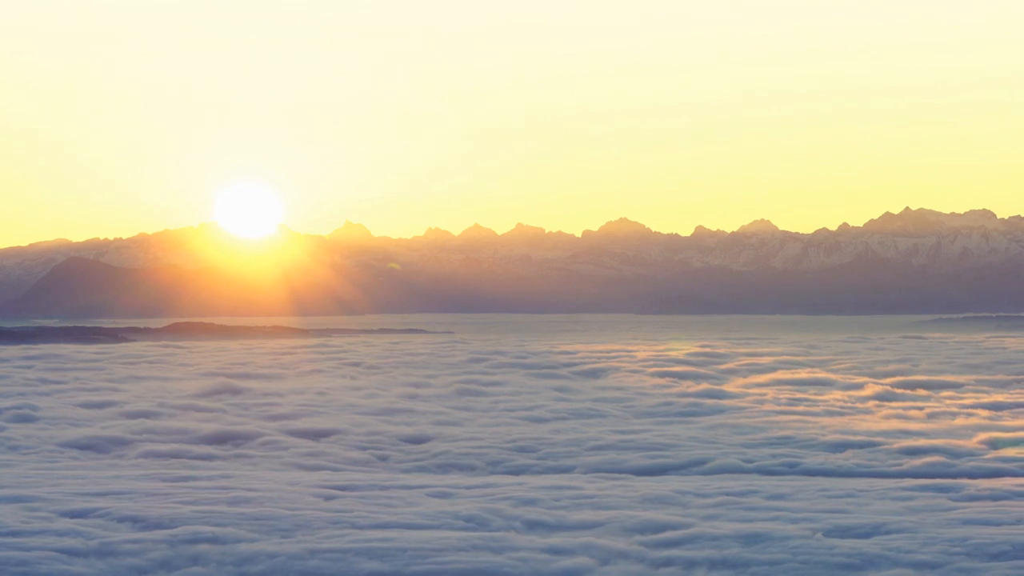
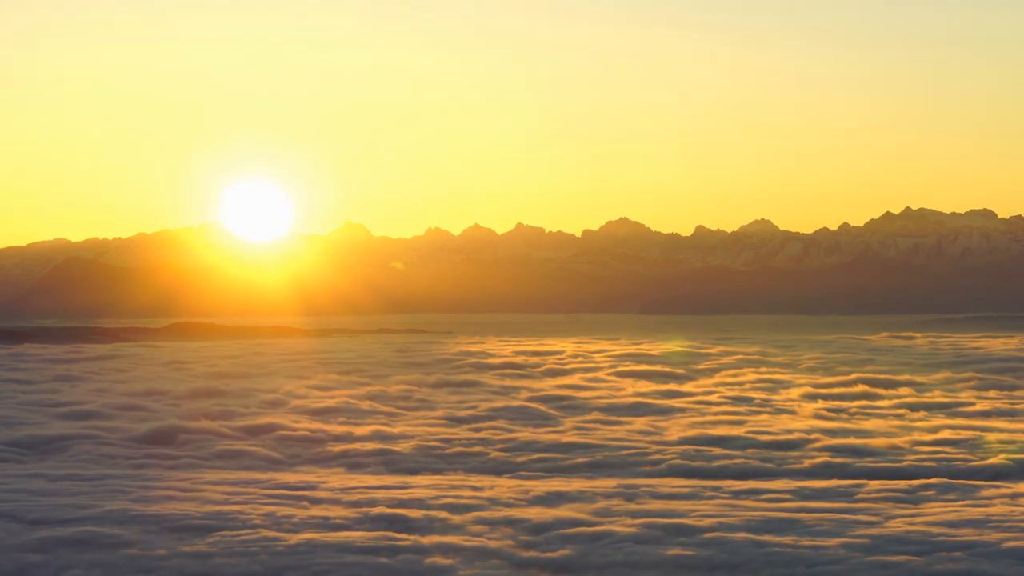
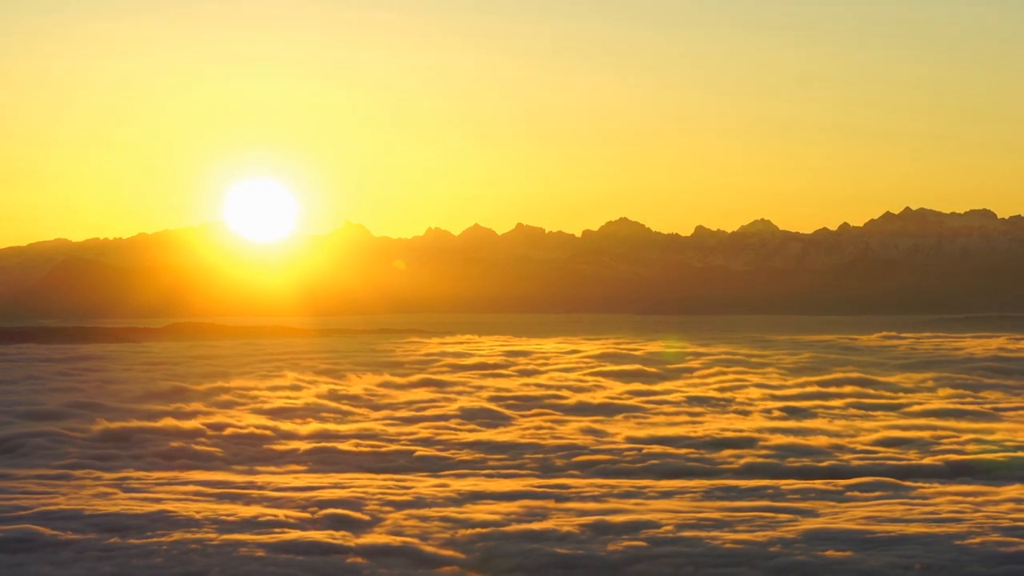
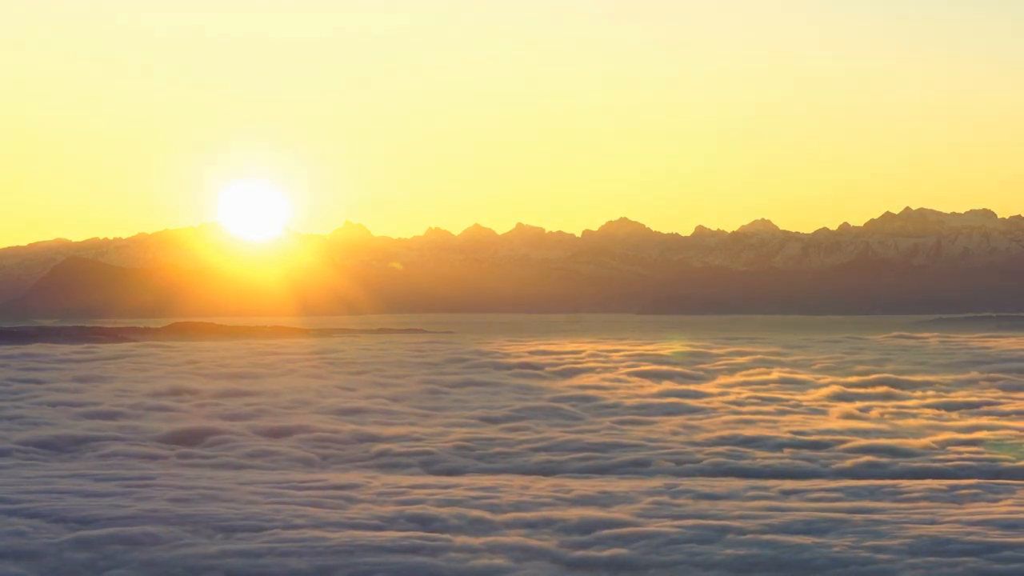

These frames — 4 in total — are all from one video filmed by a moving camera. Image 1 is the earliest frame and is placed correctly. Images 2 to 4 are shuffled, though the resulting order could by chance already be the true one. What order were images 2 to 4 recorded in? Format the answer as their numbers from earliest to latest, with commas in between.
4, 2, 3
